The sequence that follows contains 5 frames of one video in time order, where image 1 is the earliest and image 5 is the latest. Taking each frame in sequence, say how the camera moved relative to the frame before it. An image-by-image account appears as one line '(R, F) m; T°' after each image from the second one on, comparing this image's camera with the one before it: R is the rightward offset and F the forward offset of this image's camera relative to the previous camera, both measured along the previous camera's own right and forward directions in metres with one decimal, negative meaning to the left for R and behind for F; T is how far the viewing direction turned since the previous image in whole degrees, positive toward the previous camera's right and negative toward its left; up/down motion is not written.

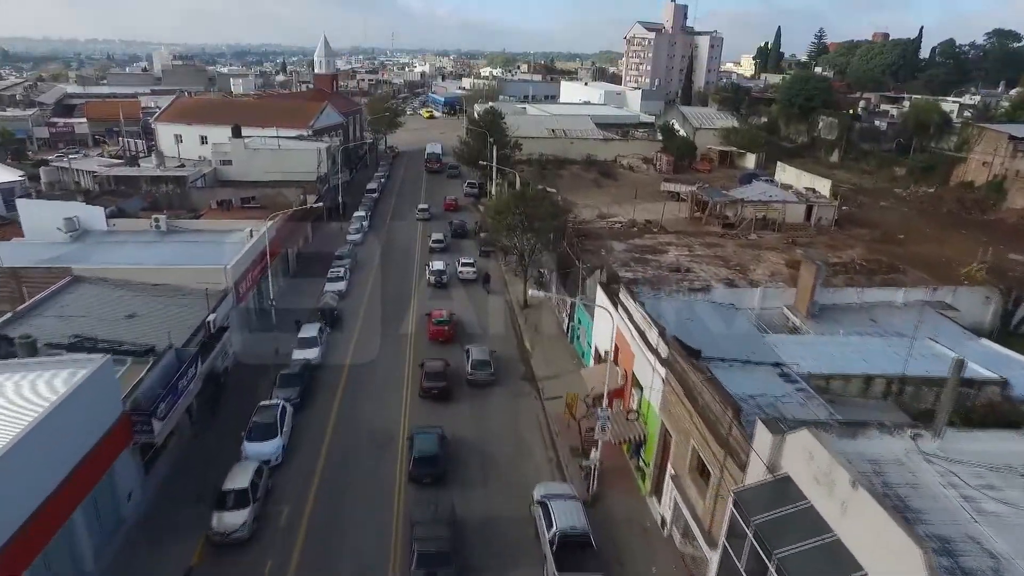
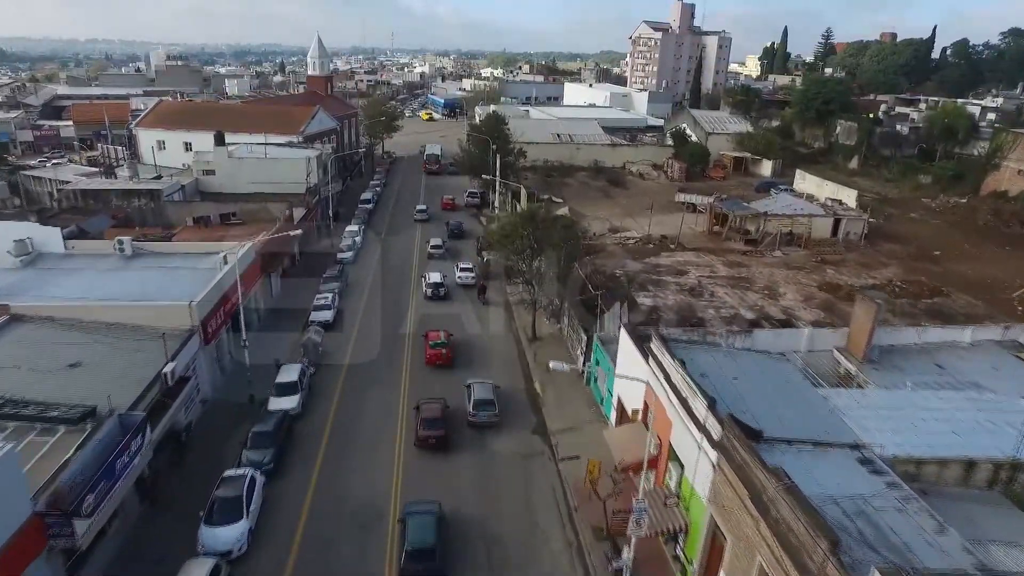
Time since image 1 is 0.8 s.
(-0.3, +3.5) m; 0°
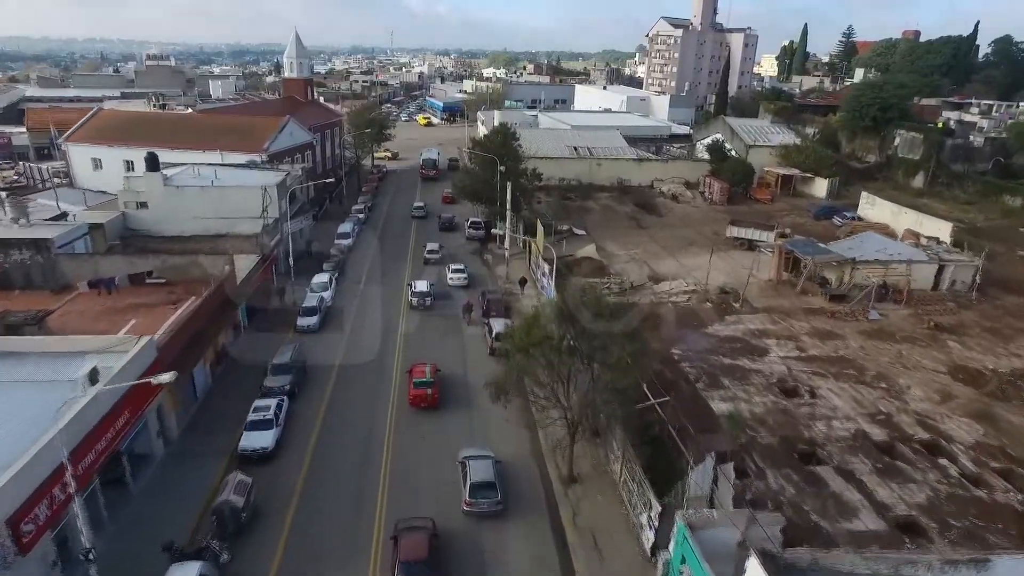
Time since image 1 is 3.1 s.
(-0.7, +9.8) m; 0°
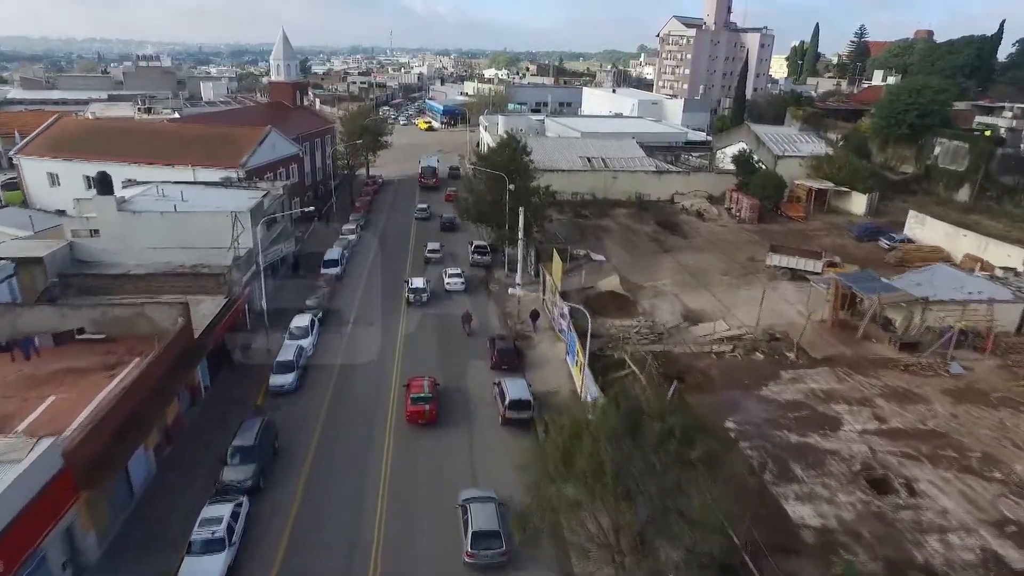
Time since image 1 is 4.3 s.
(-0.6, +5.1) m; 0°
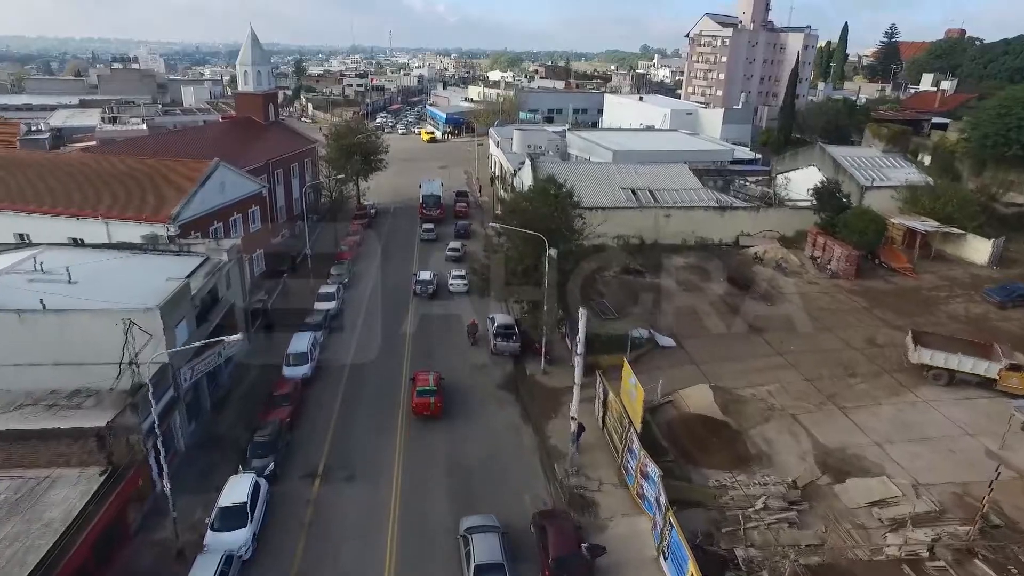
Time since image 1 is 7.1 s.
(-1.6, +11.0) m; 0°
